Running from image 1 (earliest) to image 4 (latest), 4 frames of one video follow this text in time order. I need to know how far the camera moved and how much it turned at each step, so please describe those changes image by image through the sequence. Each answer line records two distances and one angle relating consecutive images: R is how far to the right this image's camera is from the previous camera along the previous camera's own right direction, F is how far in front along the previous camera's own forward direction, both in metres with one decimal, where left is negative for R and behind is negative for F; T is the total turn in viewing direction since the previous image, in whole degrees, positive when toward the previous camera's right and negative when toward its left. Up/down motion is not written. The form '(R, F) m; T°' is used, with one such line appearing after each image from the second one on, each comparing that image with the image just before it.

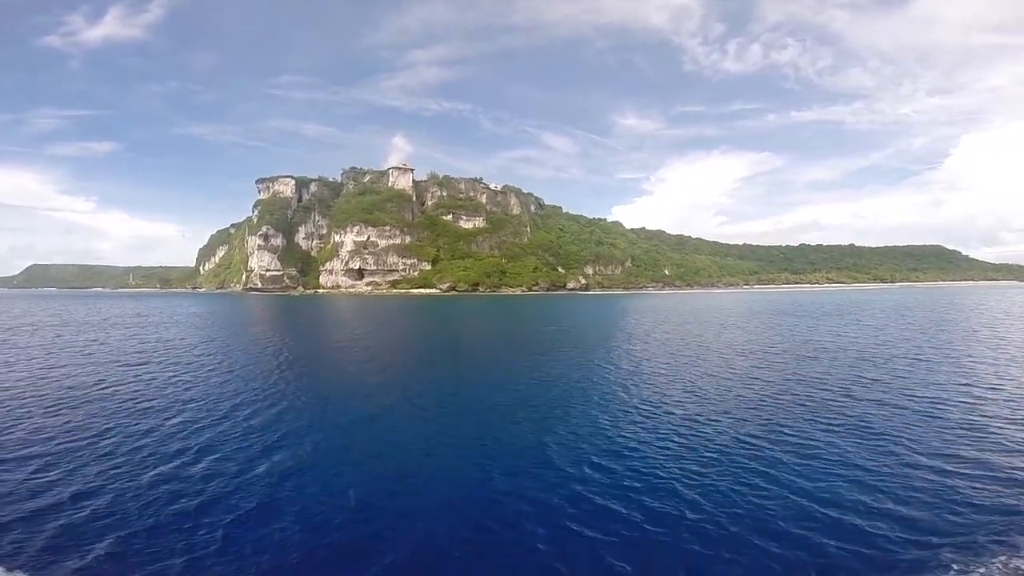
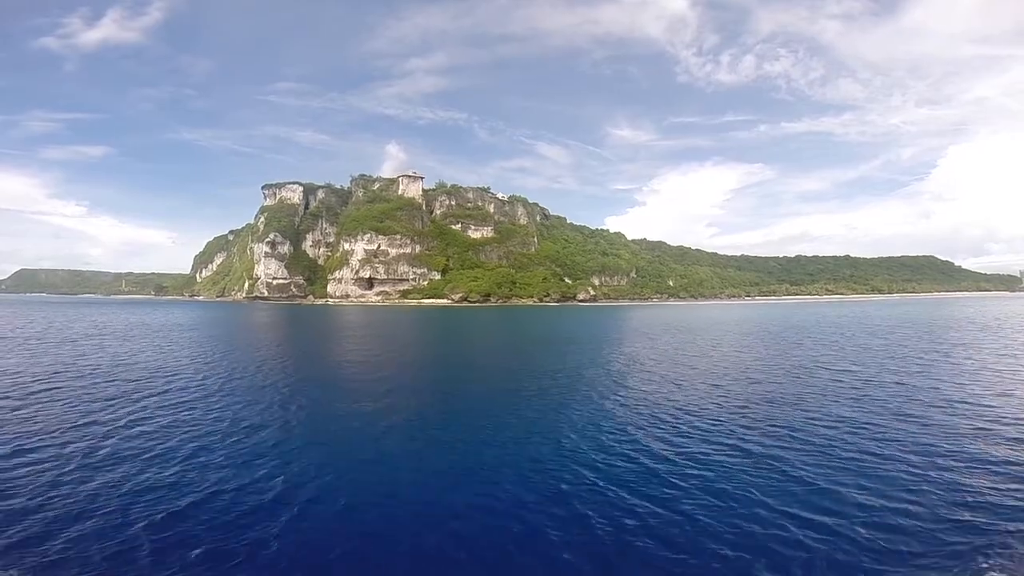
(-3.1, +1.0) m; +1°
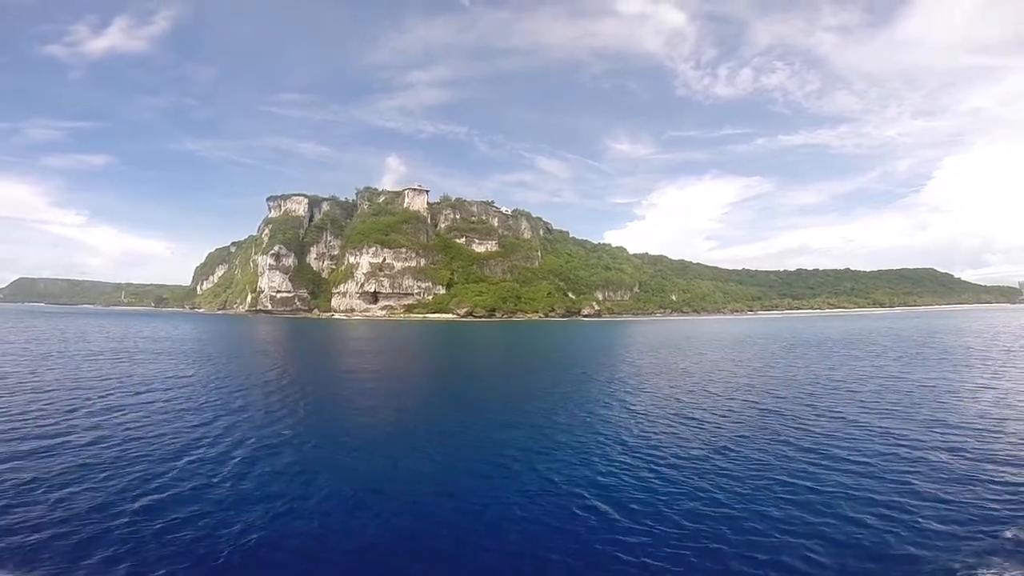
(-1.1, +0.3) m; 0°
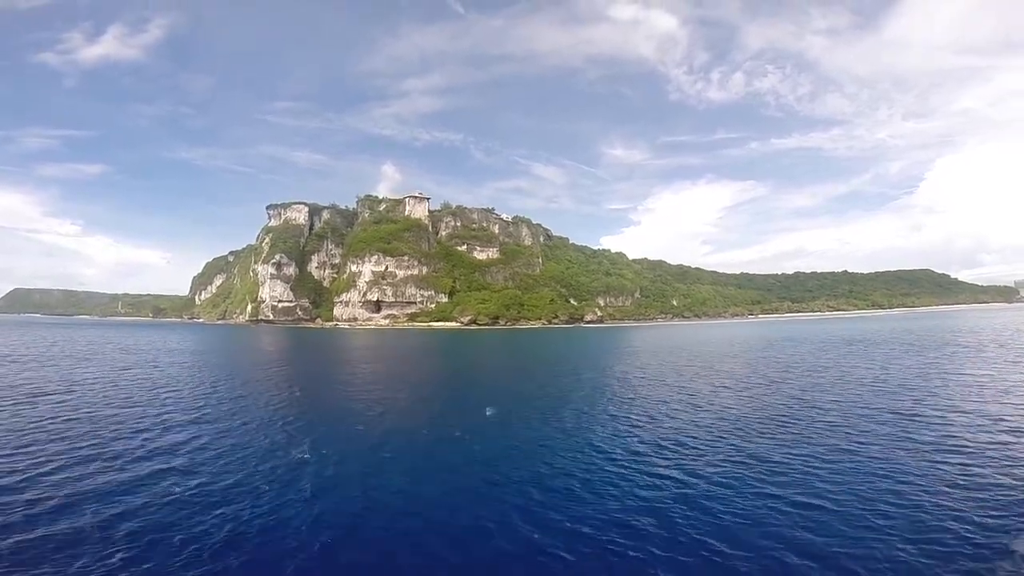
(-1.0, +0.3) m; 0°
